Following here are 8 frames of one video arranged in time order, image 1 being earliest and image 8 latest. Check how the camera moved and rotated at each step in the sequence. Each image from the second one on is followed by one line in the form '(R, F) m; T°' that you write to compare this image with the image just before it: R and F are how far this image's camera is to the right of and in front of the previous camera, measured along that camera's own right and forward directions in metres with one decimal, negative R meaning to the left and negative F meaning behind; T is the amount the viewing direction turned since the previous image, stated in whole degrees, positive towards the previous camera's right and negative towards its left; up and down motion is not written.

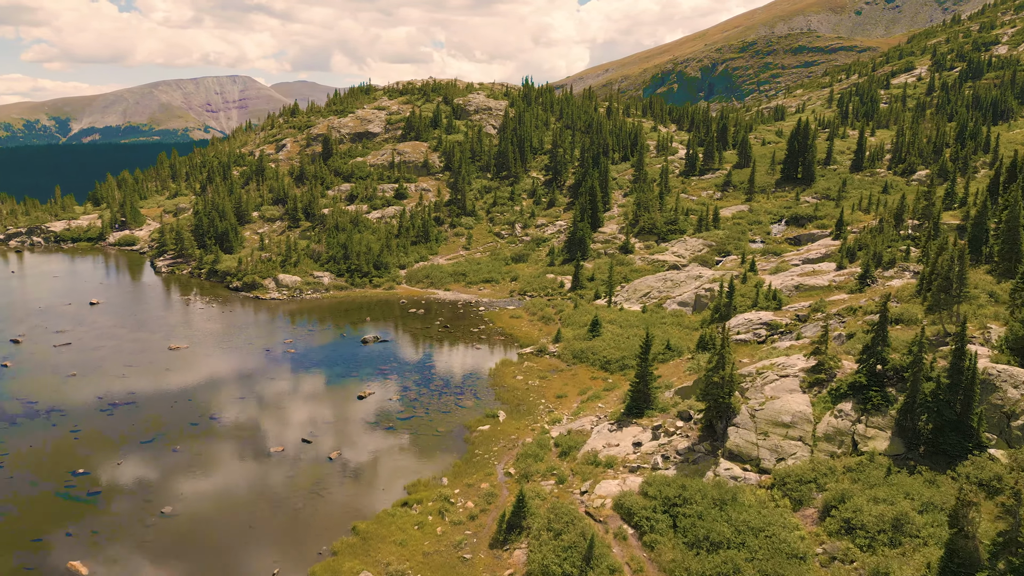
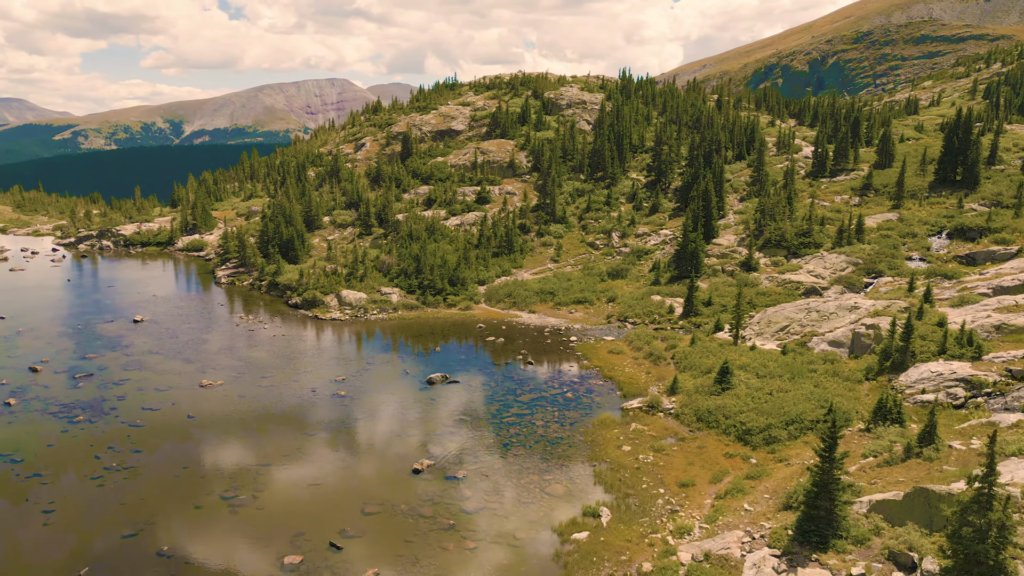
(-1.2, +13.3) m; -7°
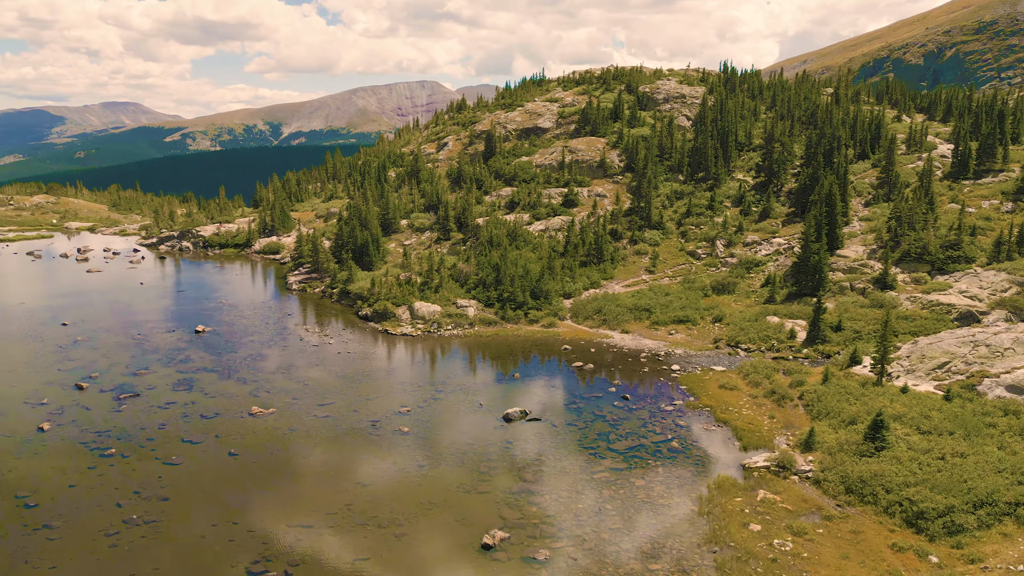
(-0.7, +8.2) m; -7°
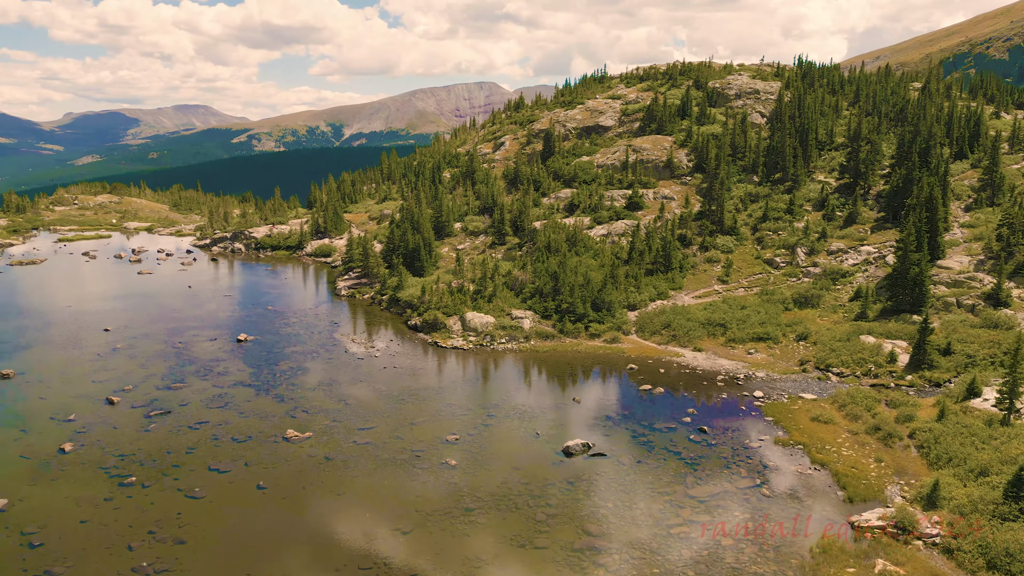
(-0.4, +5.2) m; -4°
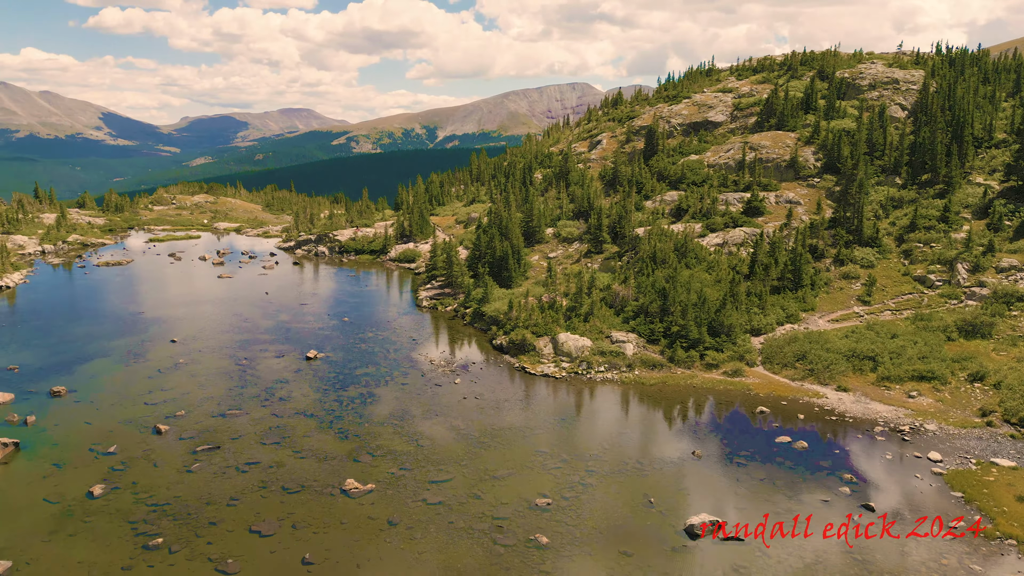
(-1.0, +8.2) m; -7°
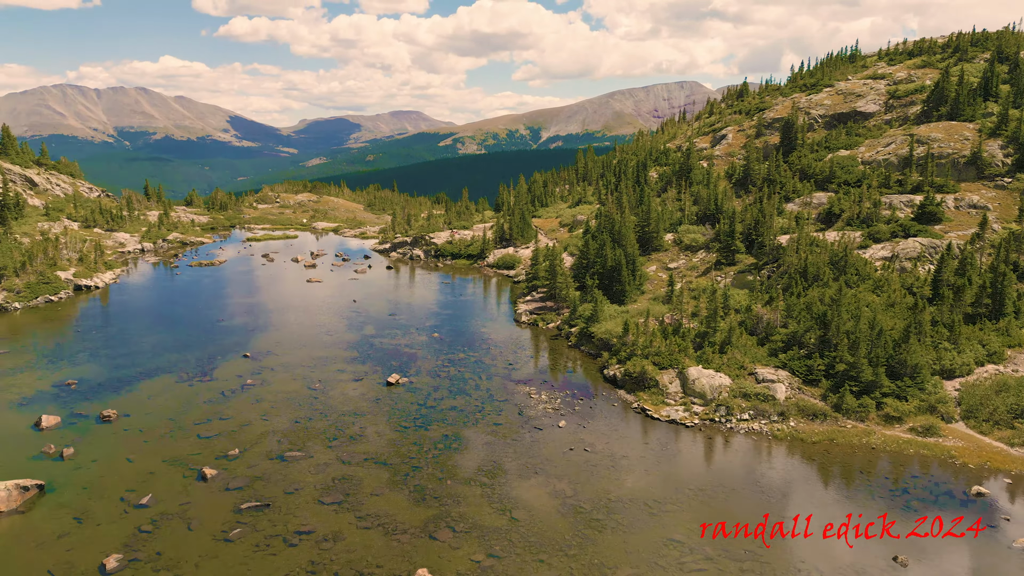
(-1.2, +9.2) m; -8°
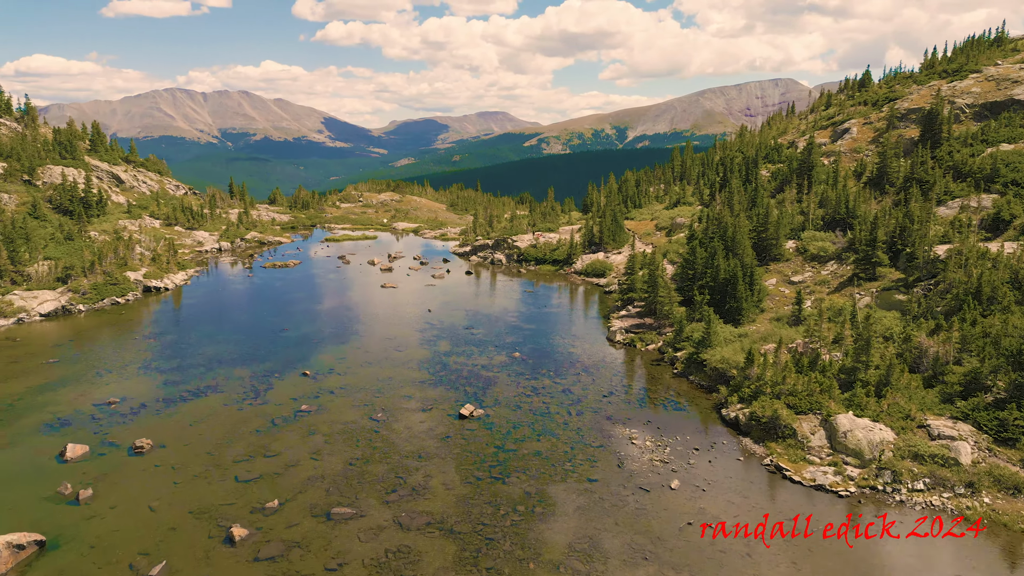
(-0.9, +7.7) m; -6°
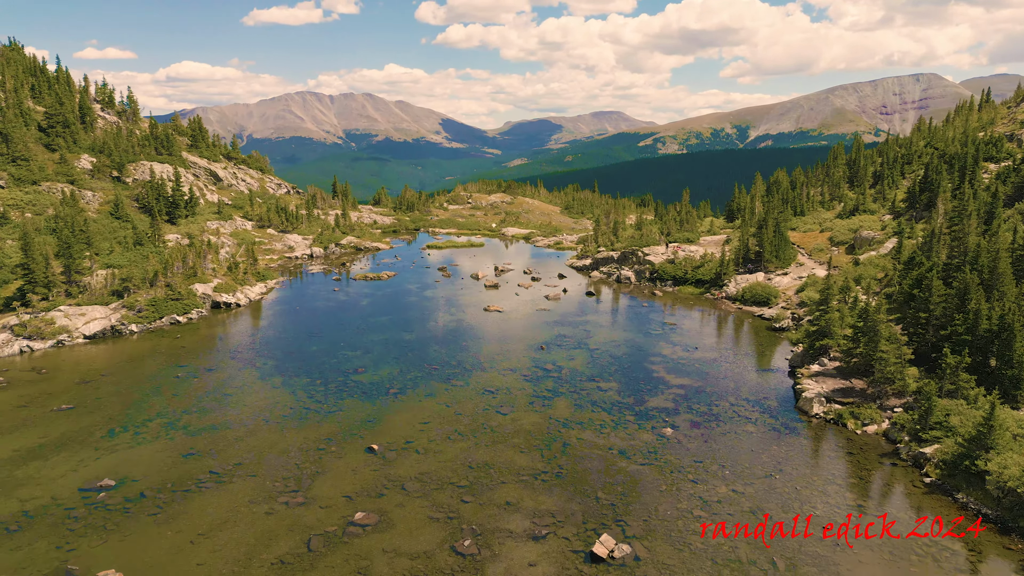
(-2.1, +14.5) m; -9°
